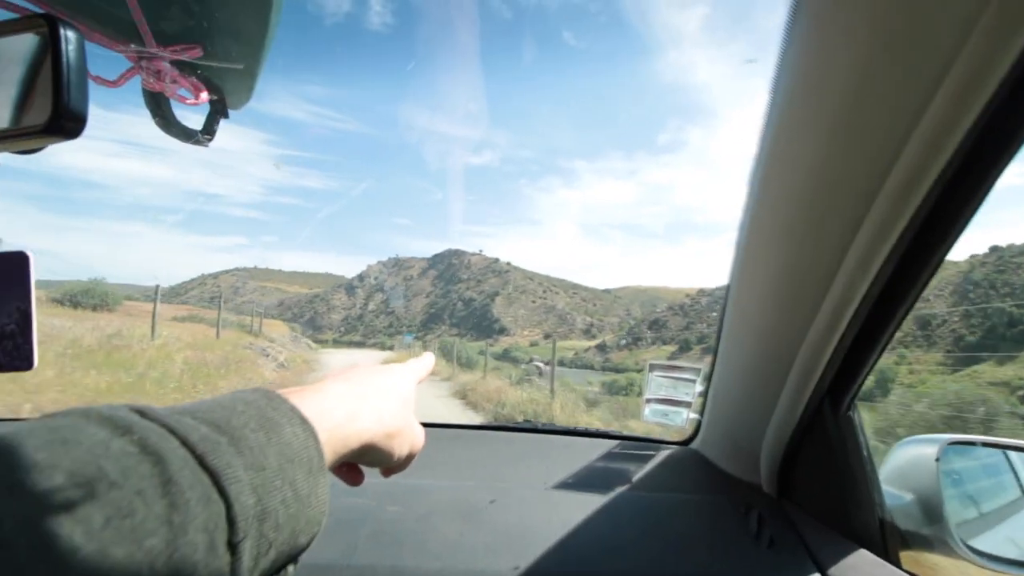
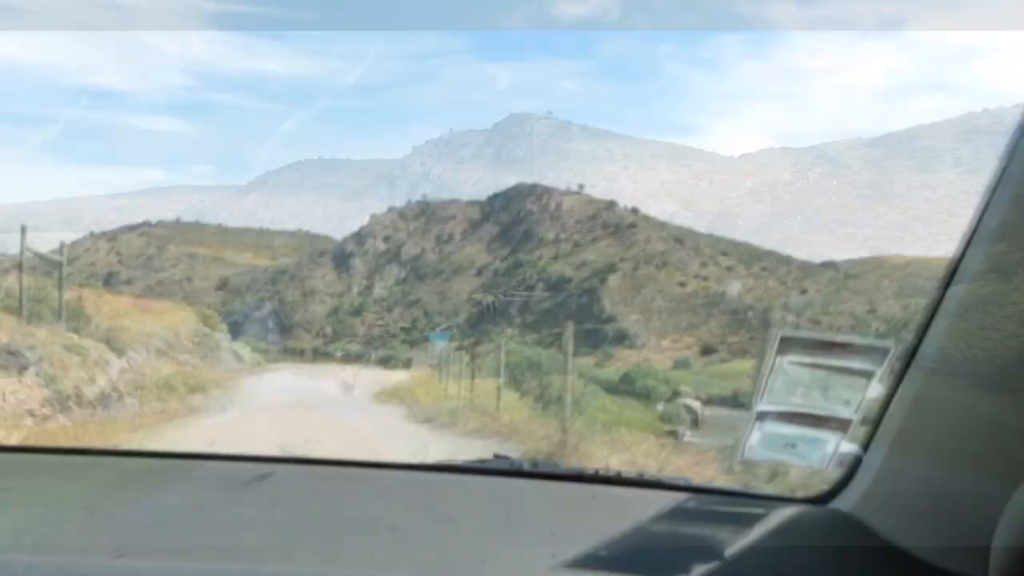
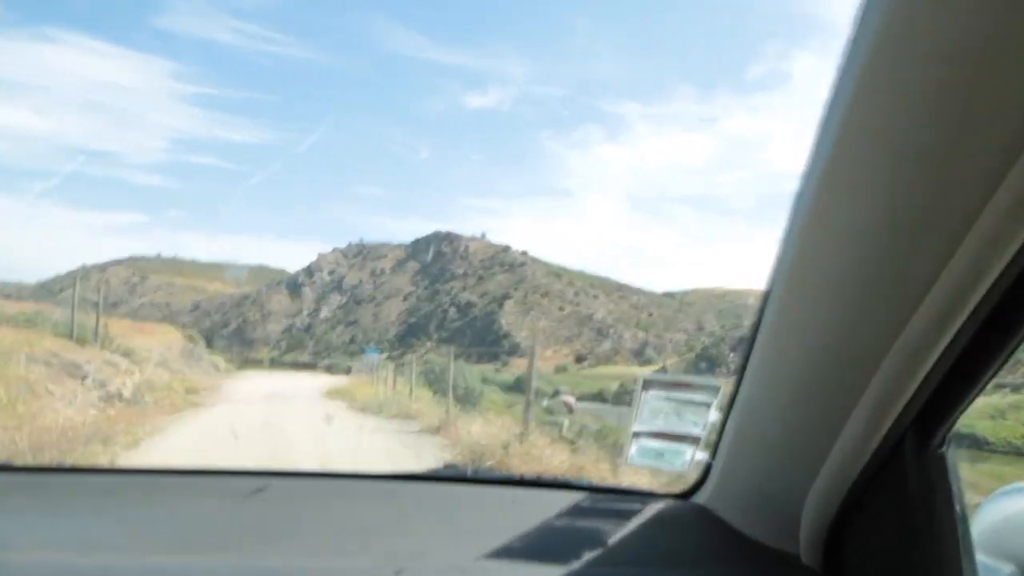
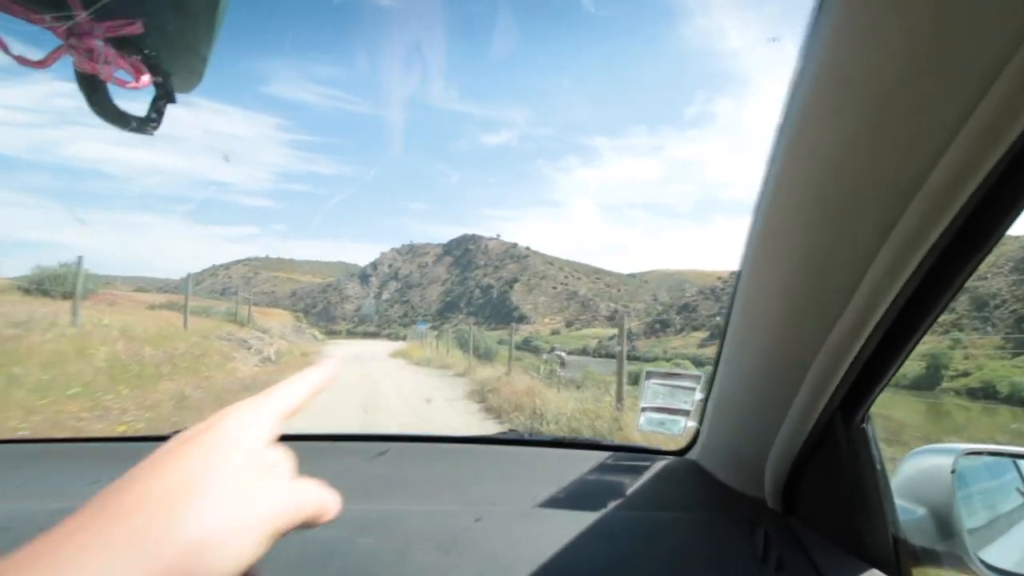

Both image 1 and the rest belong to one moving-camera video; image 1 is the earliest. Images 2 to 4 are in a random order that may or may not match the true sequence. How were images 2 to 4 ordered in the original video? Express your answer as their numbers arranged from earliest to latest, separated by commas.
4, 3, 2
